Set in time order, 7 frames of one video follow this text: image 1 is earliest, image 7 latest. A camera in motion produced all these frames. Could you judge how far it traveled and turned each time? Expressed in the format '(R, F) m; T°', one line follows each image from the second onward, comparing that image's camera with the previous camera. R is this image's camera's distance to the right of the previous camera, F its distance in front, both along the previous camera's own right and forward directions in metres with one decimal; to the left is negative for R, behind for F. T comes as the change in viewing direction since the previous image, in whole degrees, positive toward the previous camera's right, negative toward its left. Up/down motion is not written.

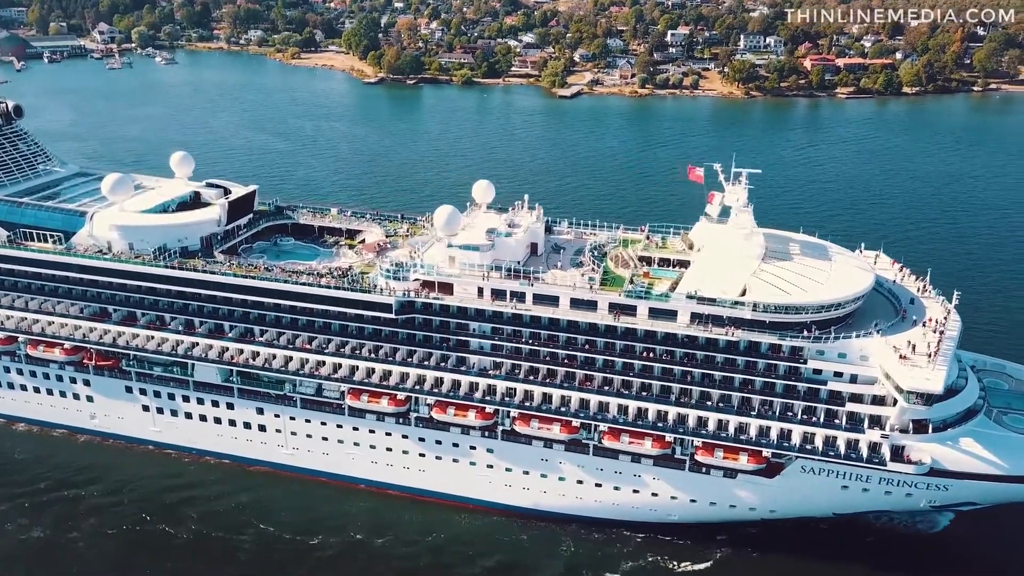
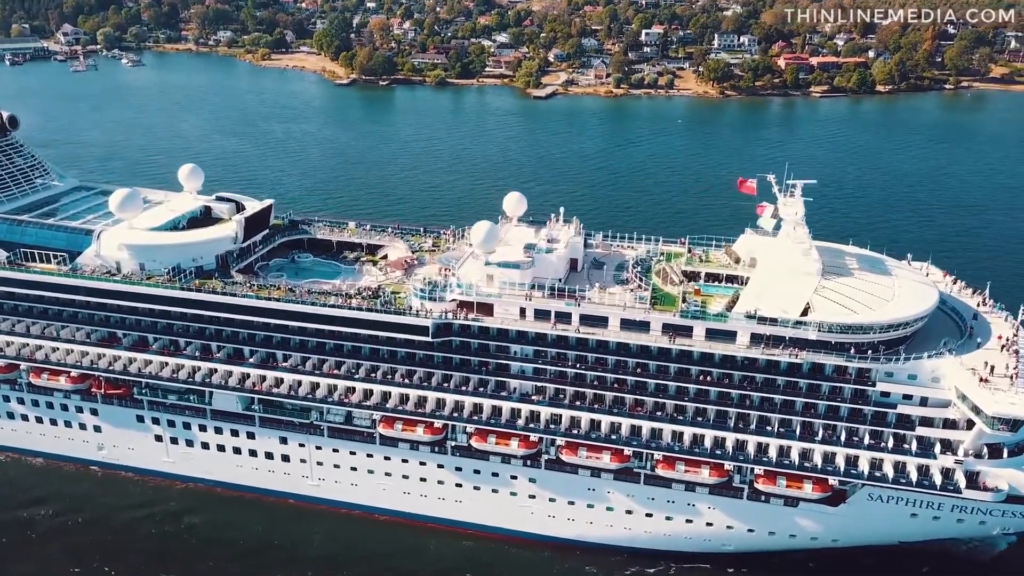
(-2.8, +2.2) m; +1°
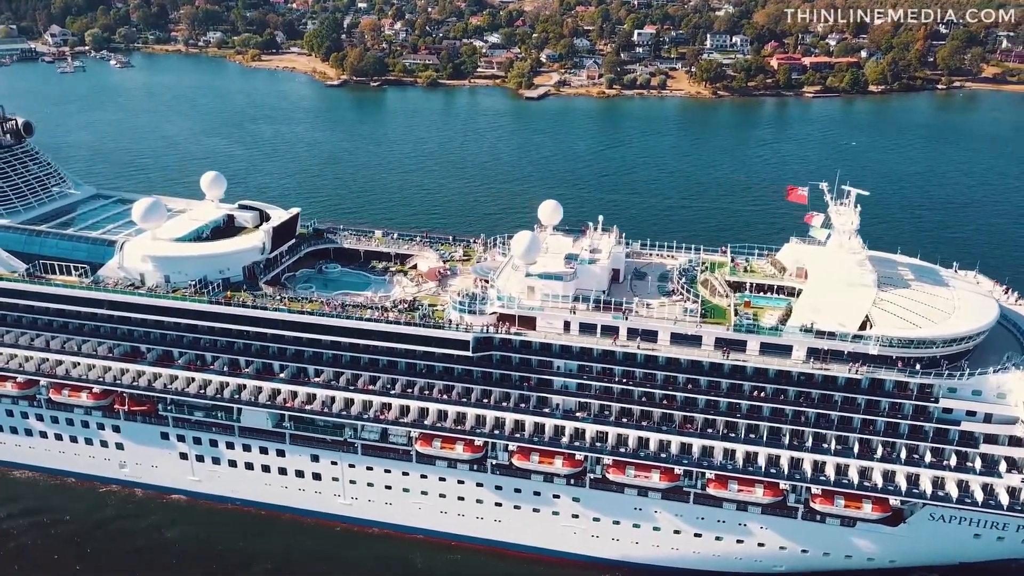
(-2.1, +1.3) m; 0°
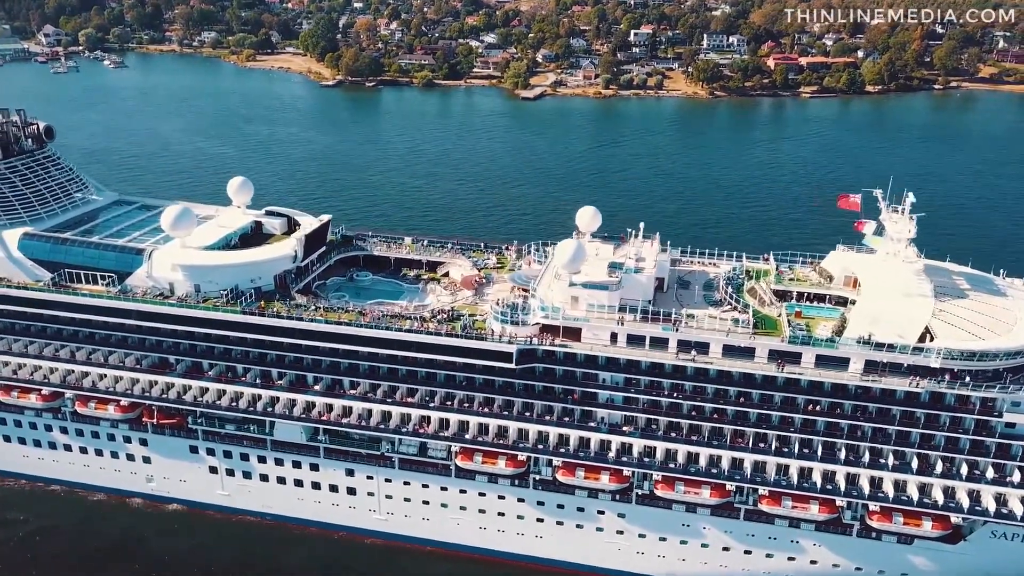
(-1.9, +1.0) m; 0°
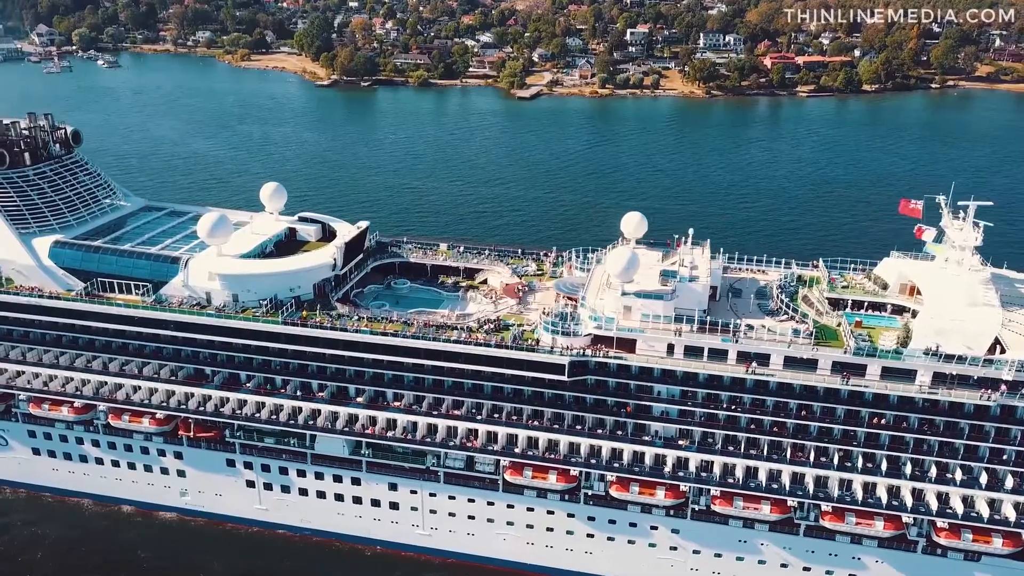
(-2.2, +1.0) m; 0°
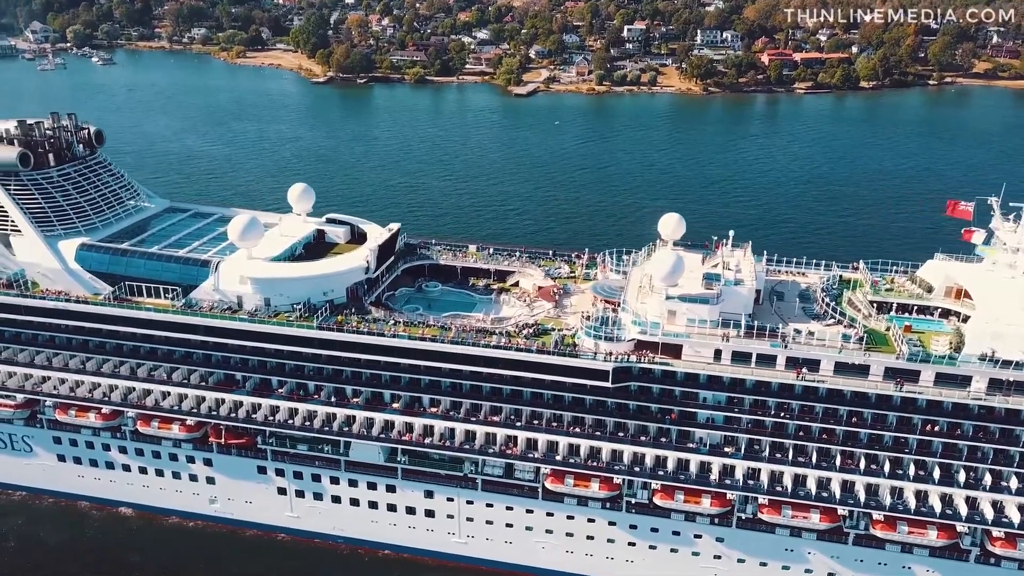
(-1.8, +0.7) m; 0°
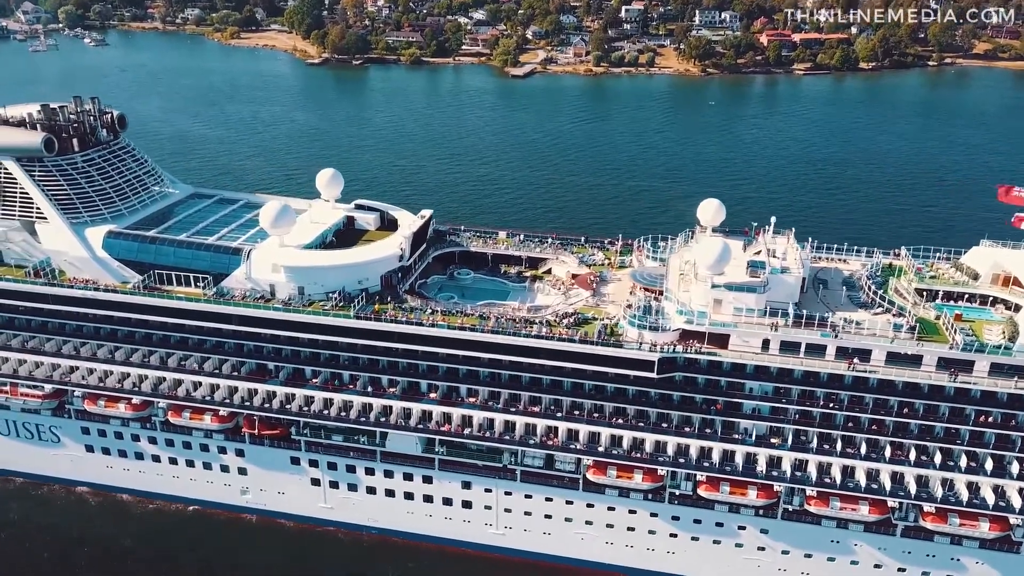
(-1.7, +0.7) m; 0°
